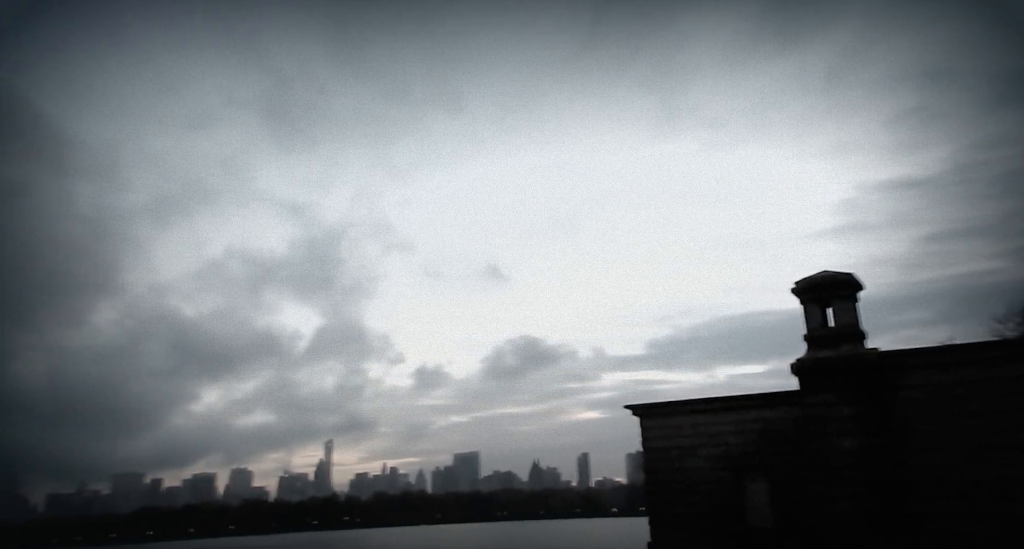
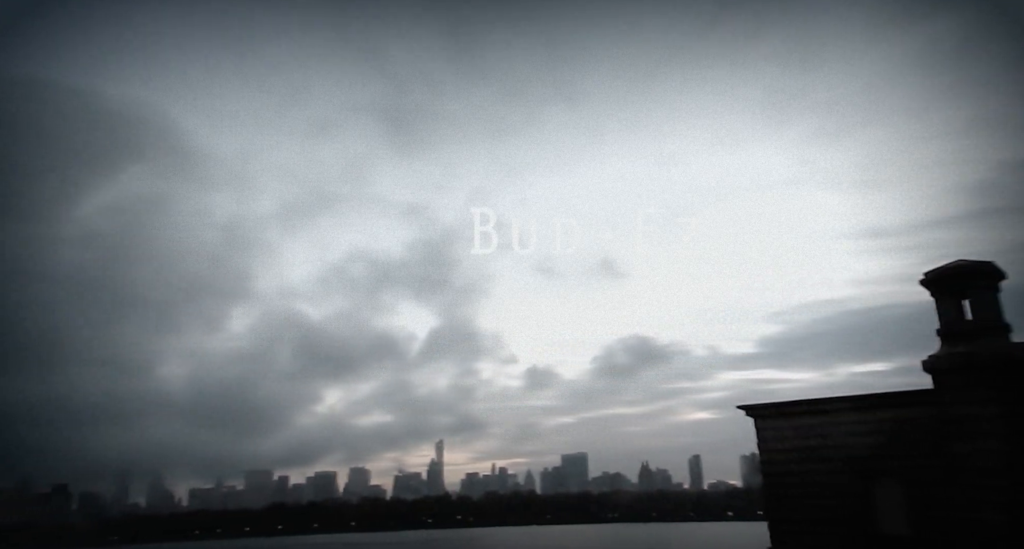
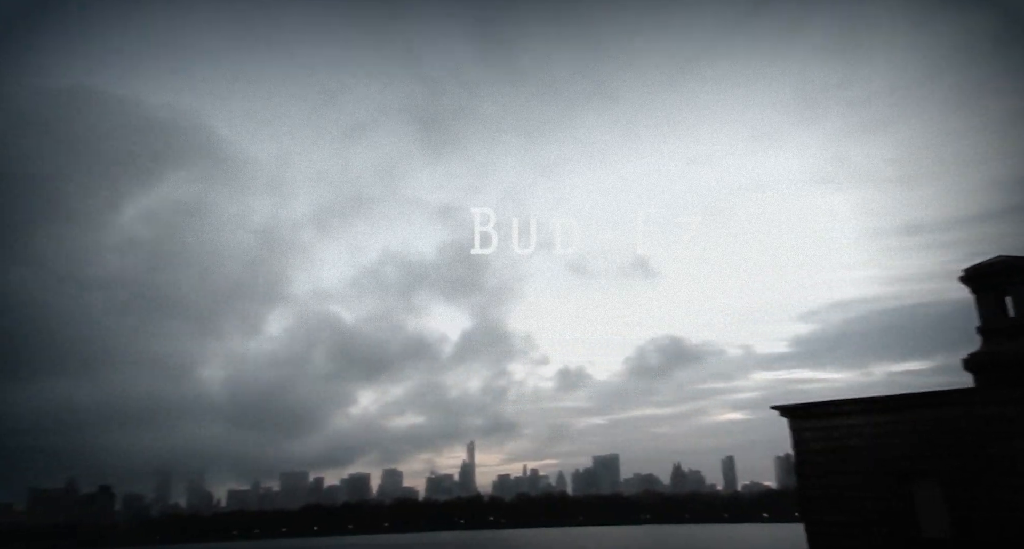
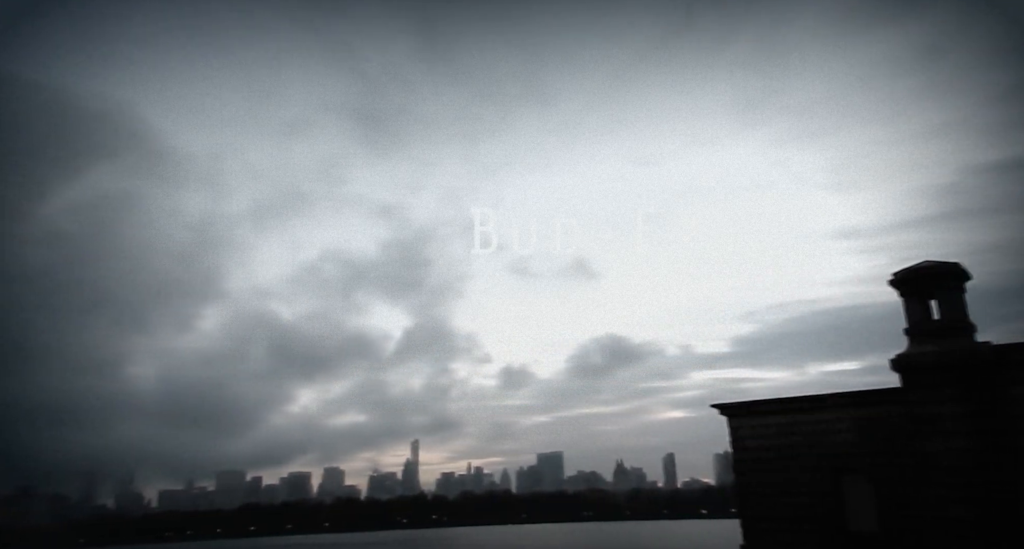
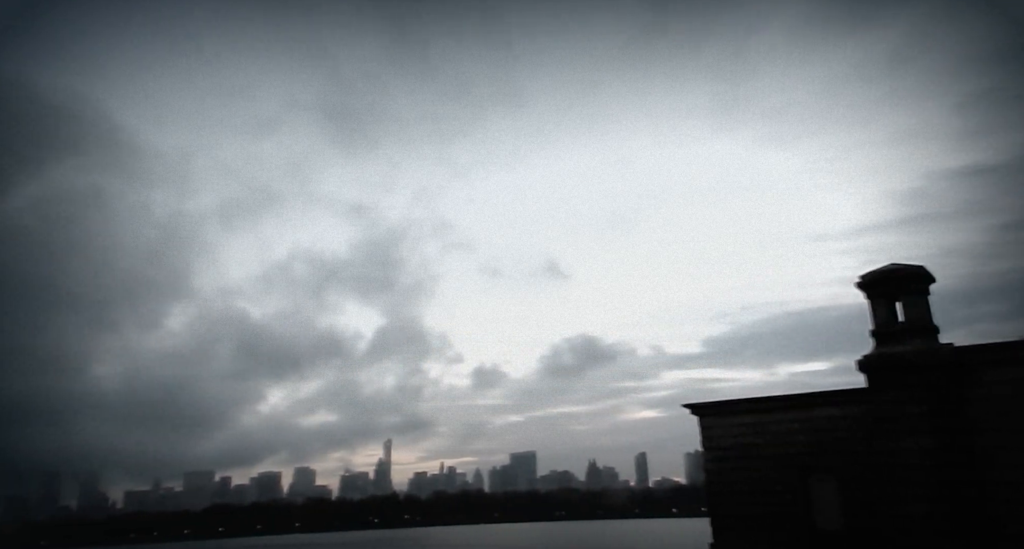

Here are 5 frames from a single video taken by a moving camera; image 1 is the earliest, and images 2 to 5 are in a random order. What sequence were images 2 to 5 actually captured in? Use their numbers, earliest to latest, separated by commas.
5, 4, 2, 3
